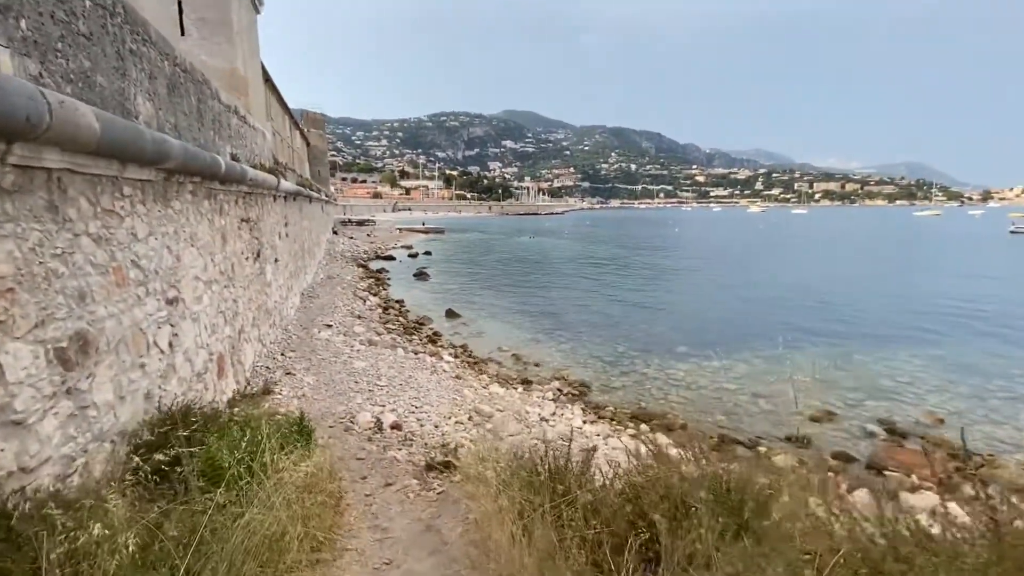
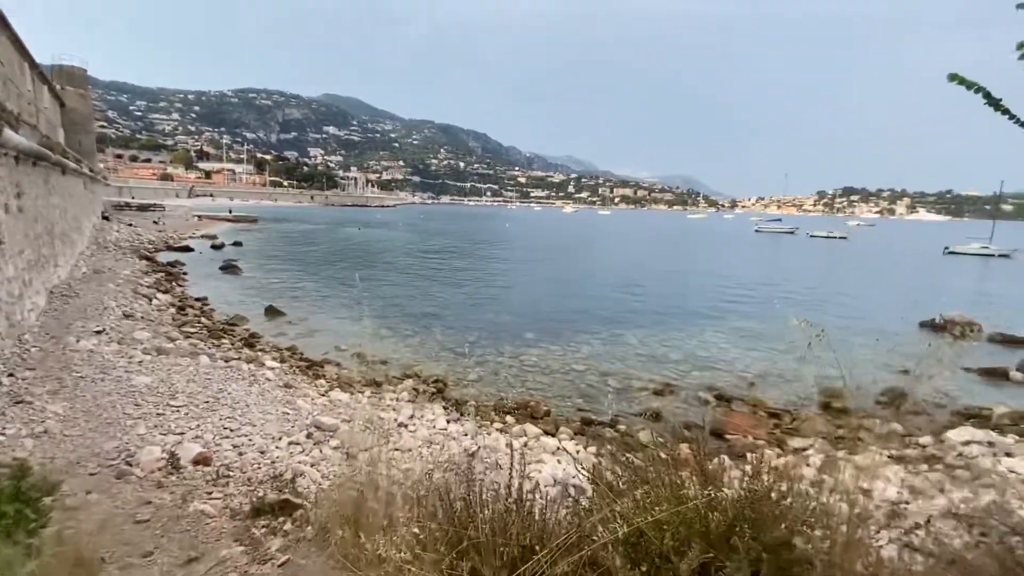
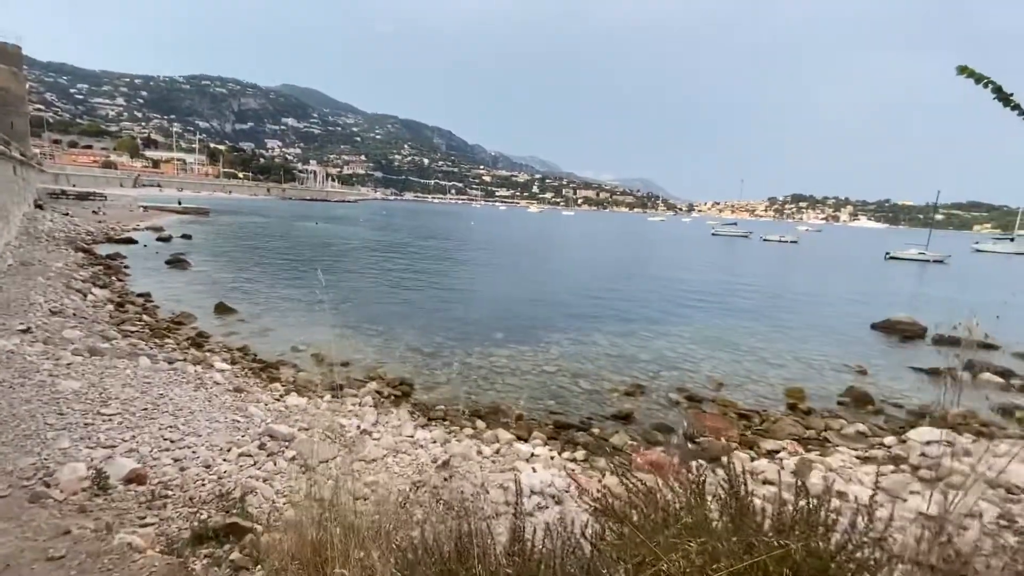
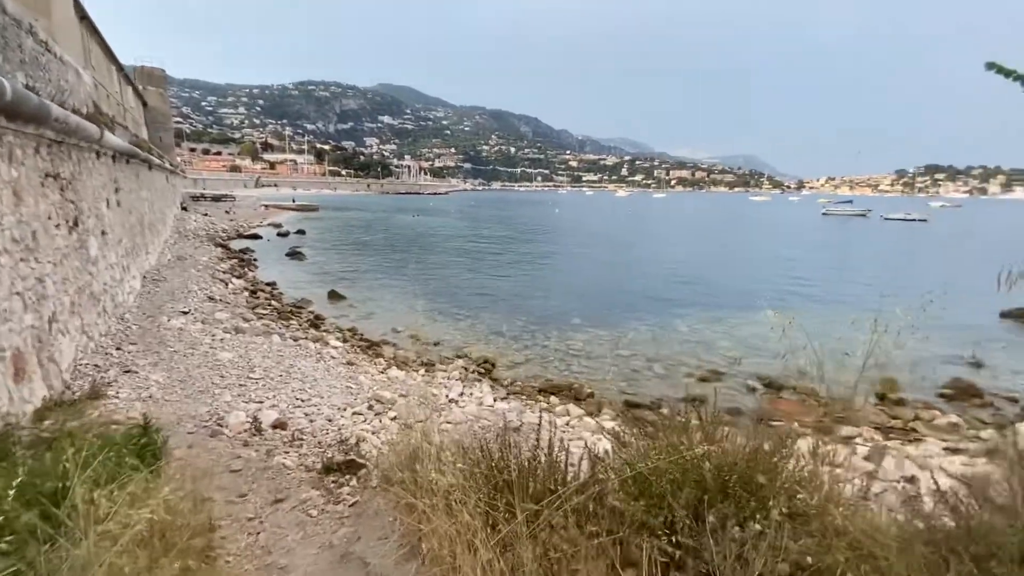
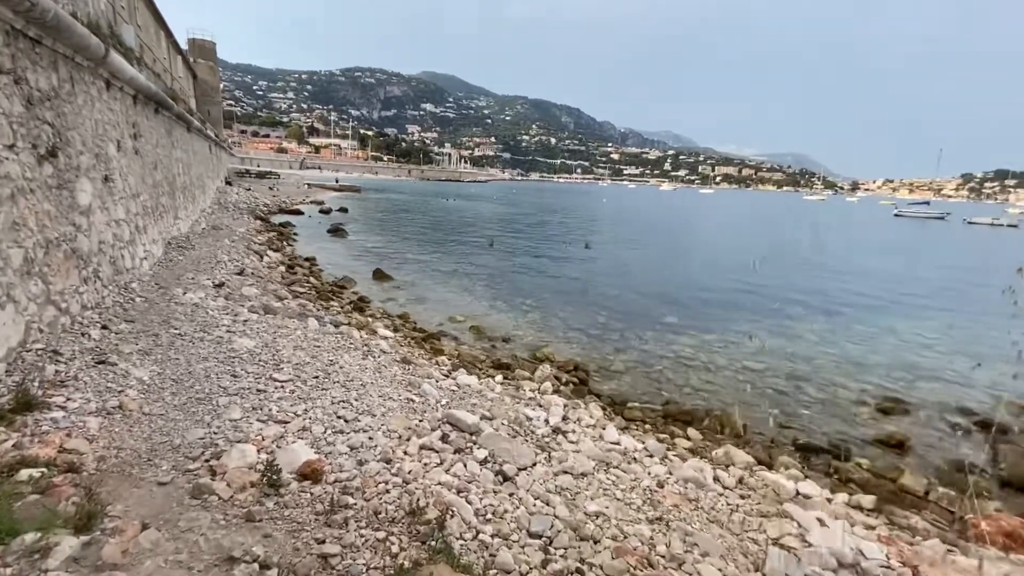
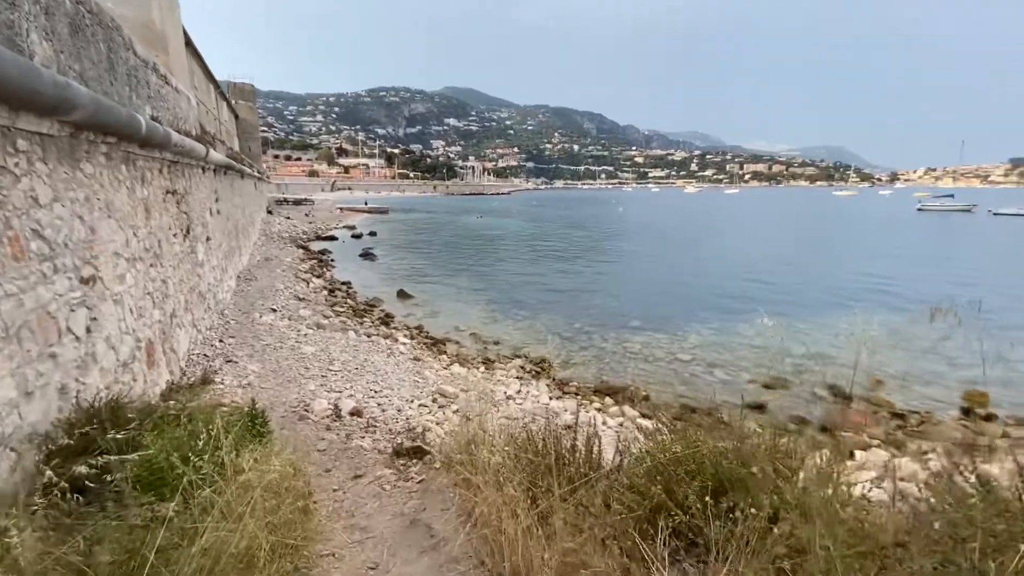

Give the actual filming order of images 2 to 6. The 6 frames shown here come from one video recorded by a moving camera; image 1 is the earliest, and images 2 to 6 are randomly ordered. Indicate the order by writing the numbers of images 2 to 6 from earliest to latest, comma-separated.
6, 4, 2, 3, 5
